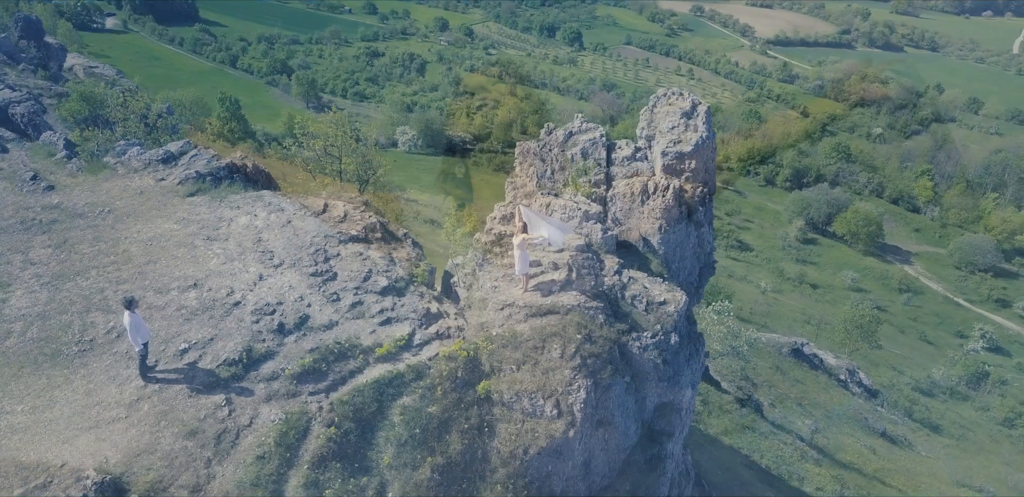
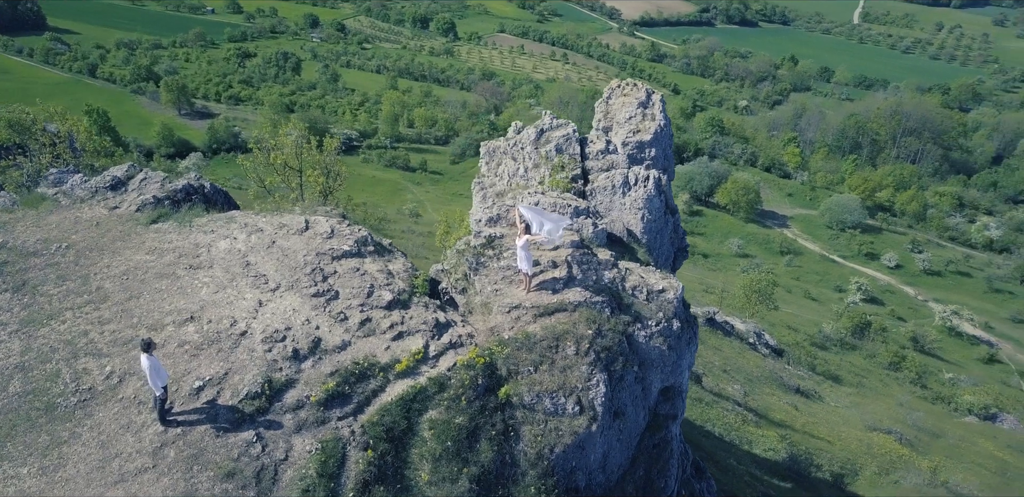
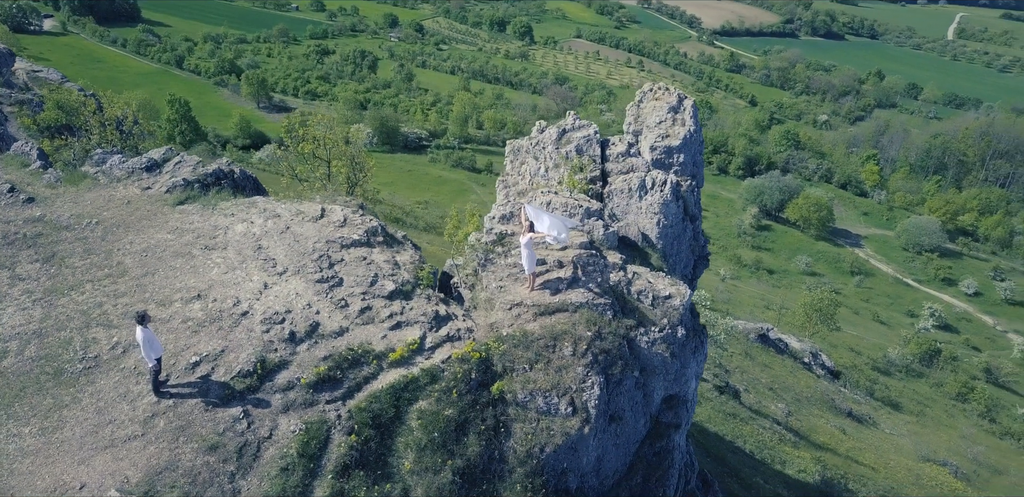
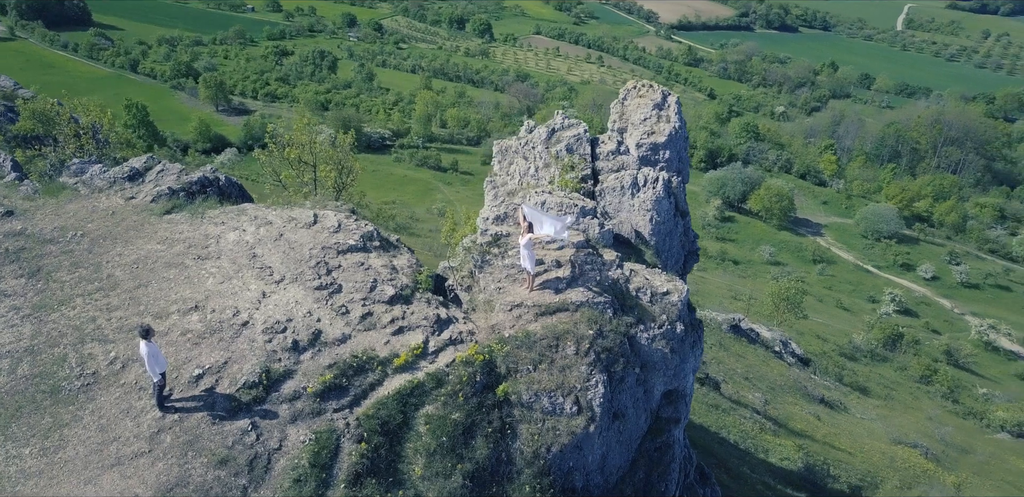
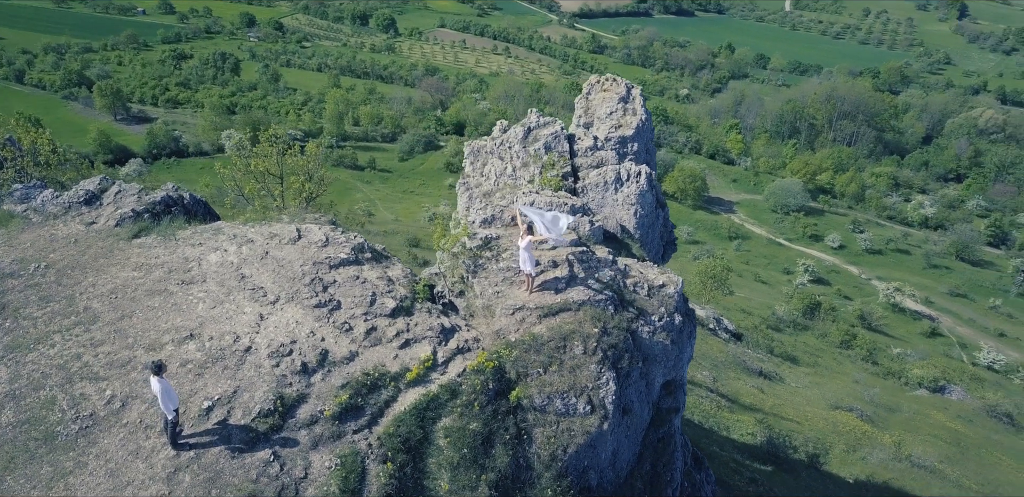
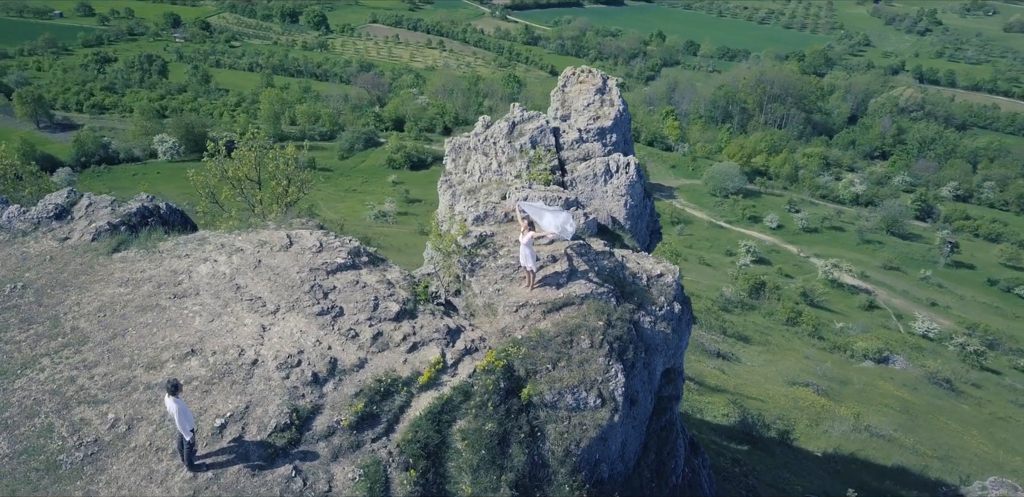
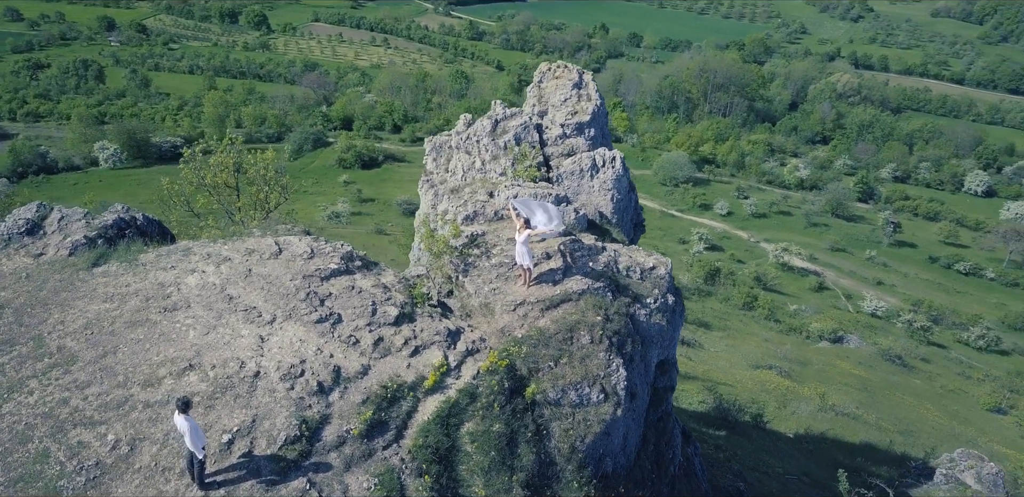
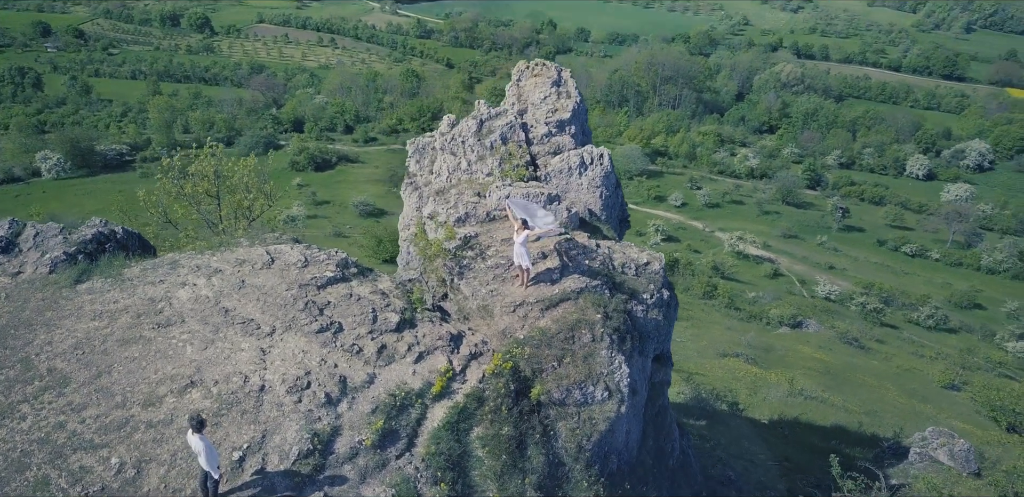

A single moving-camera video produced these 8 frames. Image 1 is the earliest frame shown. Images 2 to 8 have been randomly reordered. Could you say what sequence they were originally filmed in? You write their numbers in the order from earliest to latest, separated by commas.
3, 4, 2, 5, 6, 7, 8
